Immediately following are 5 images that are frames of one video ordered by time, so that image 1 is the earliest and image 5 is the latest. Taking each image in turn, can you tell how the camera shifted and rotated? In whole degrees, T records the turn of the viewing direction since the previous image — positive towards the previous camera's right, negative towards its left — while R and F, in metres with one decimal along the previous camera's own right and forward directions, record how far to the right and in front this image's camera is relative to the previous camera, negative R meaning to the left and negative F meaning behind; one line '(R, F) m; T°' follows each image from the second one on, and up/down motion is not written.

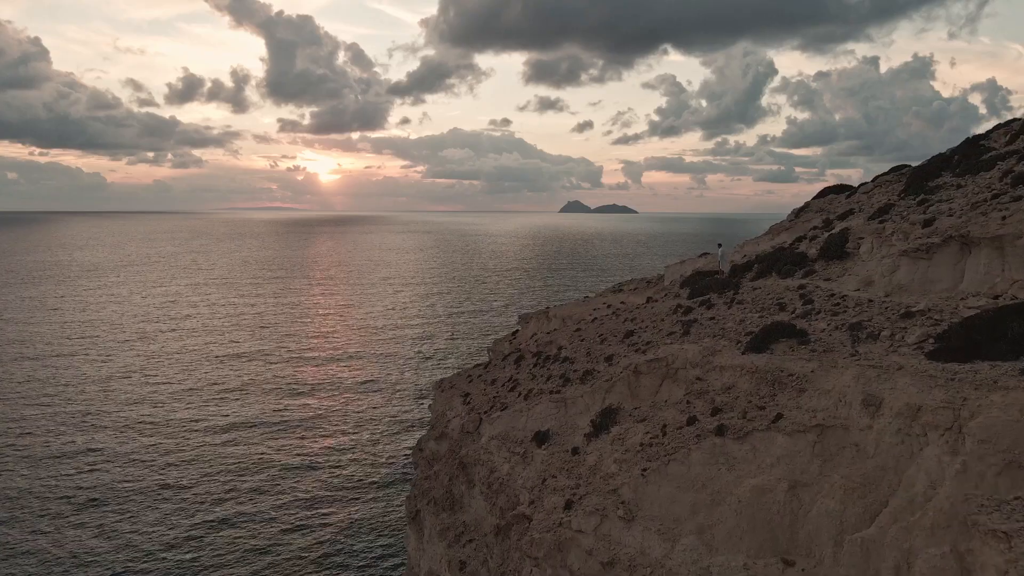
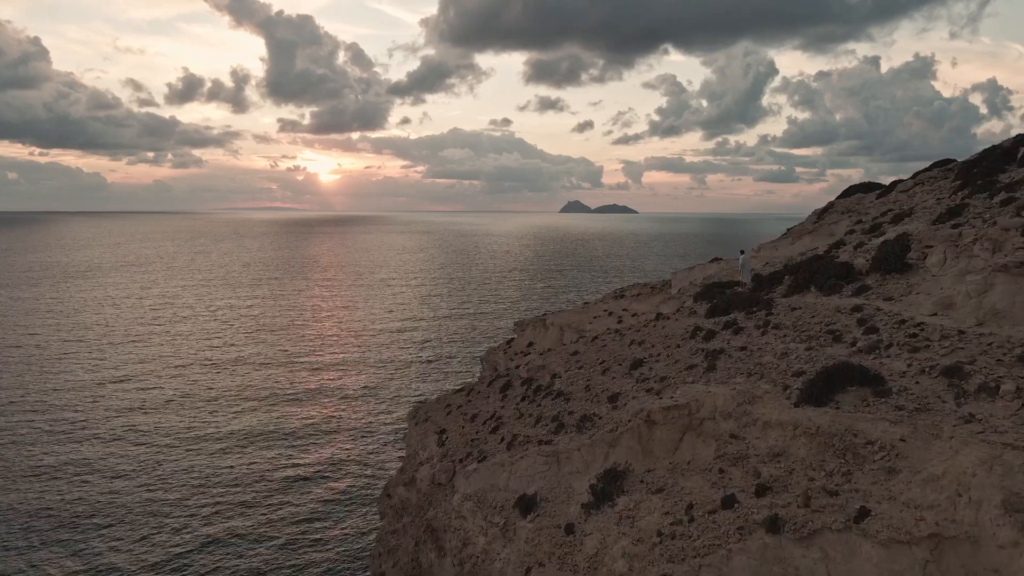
(+0.2, +1.6) m; 0°
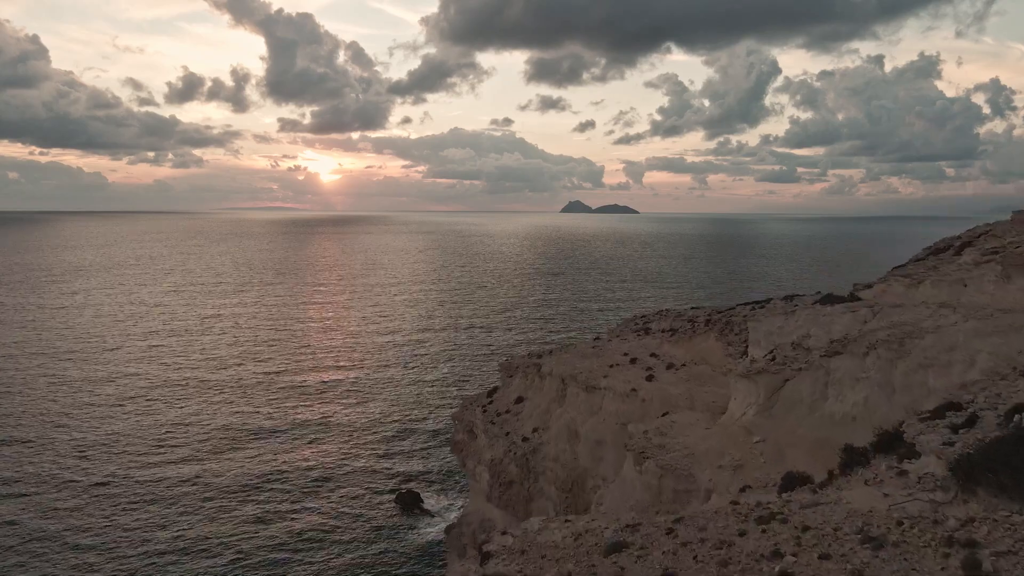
(+0.6, +6.9) m; 0°
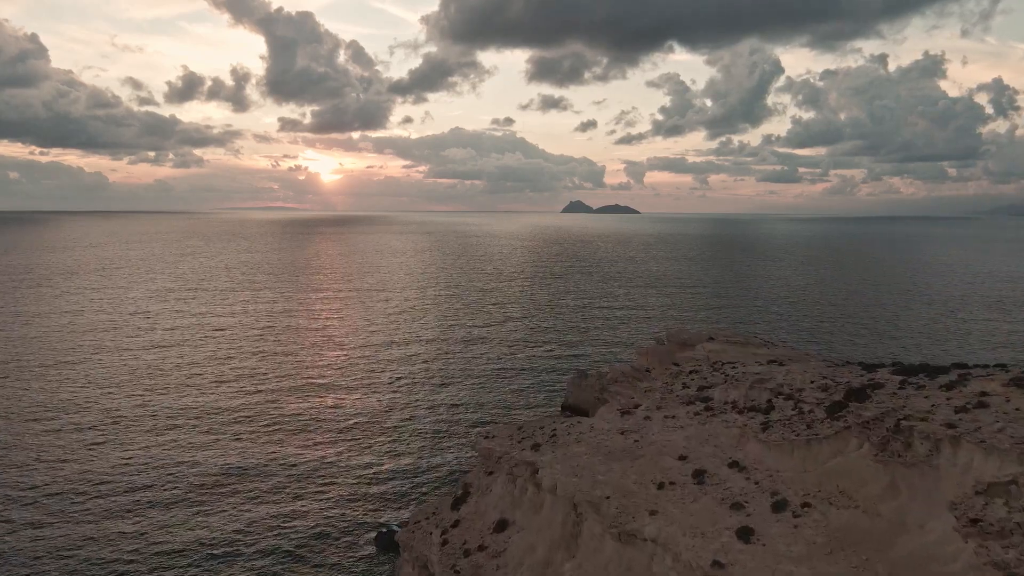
(+0.5, +6.8) m; 0°
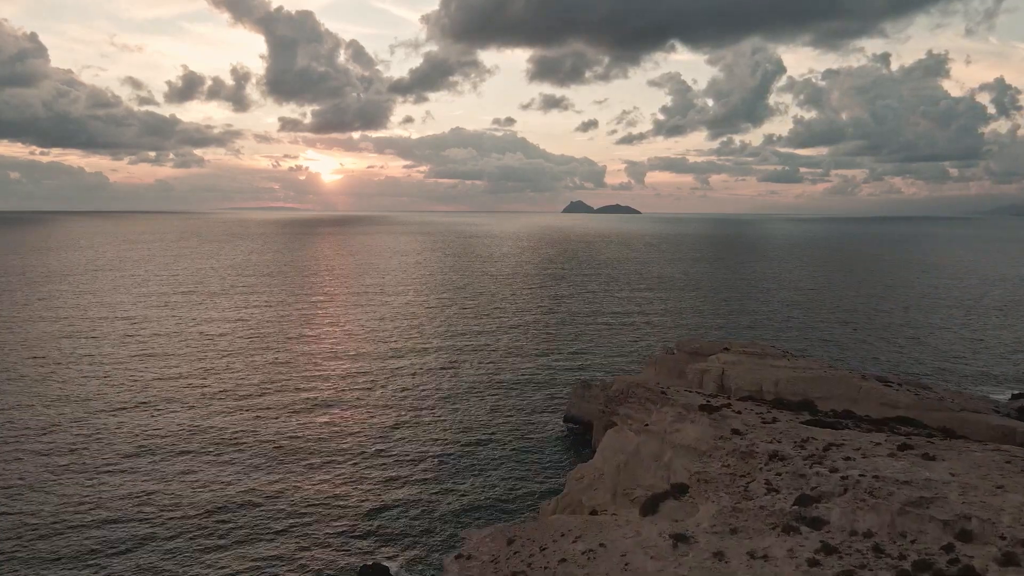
(+0.2, +4.6) m; 0°
